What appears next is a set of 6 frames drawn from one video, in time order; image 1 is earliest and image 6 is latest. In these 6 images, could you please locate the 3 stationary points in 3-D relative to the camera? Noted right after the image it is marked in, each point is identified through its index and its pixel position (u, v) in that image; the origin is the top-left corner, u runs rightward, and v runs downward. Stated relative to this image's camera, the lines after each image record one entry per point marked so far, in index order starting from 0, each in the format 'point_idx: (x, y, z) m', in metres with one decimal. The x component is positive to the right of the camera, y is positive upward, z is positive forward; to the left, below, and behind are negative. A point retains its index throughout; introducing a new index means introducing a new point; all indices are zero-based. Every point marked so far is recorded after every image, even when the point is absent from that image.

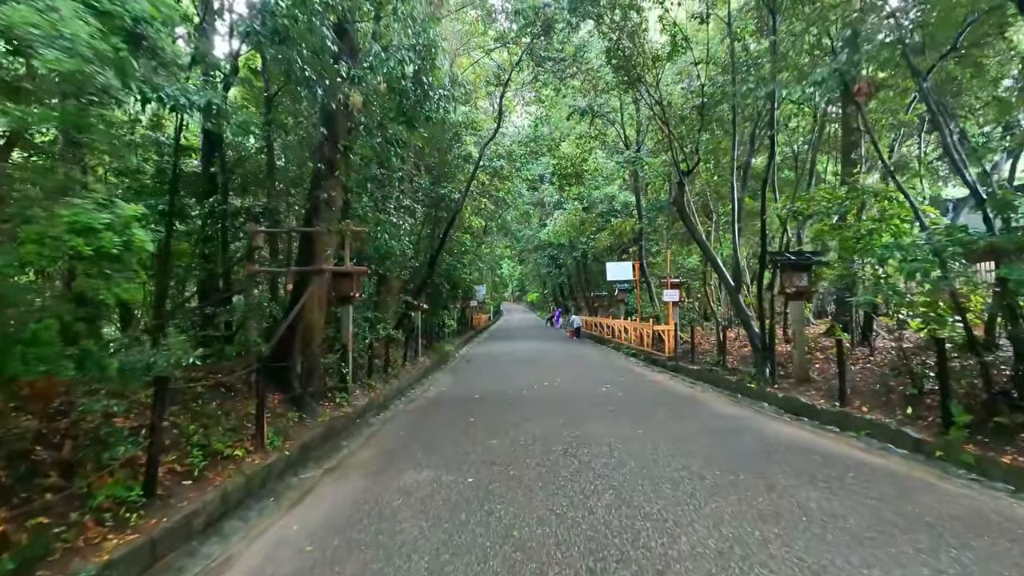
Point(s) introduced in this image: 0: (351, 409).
0: (-3.2, -2.4, +10.6) m
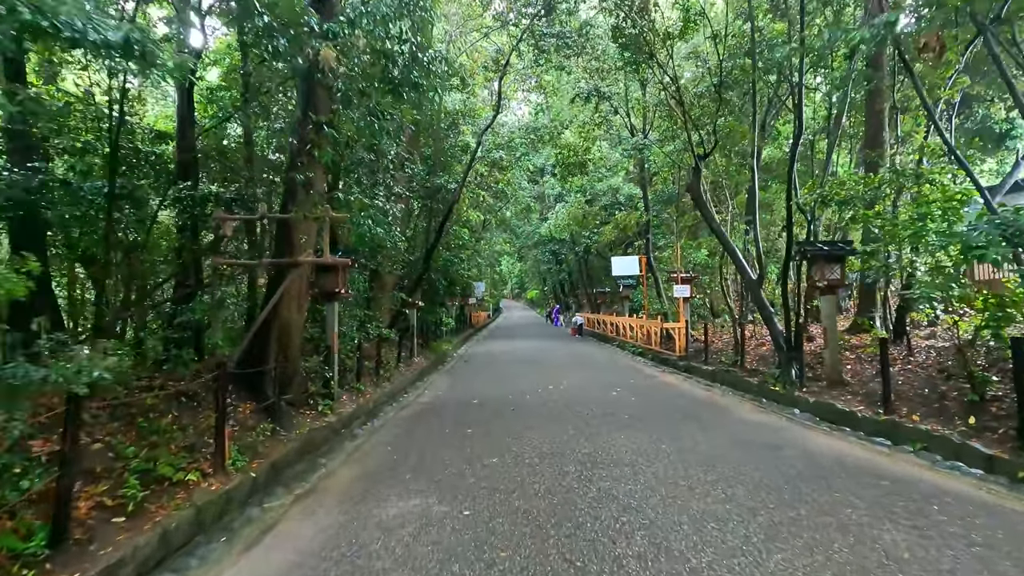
0: (-3.2, -2.3, +9.5) m
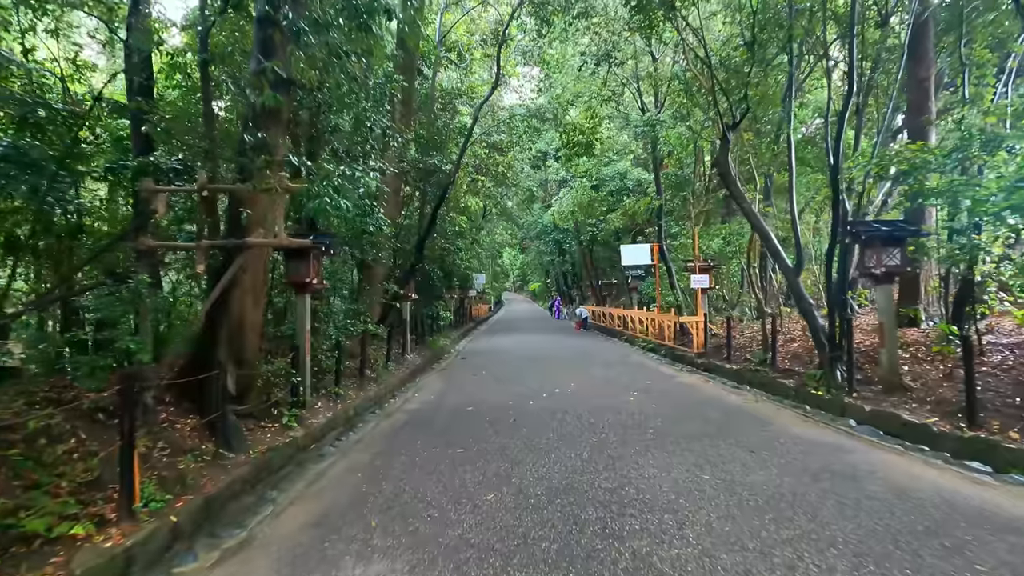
0: (-3.2, -2.2, +8.0) m
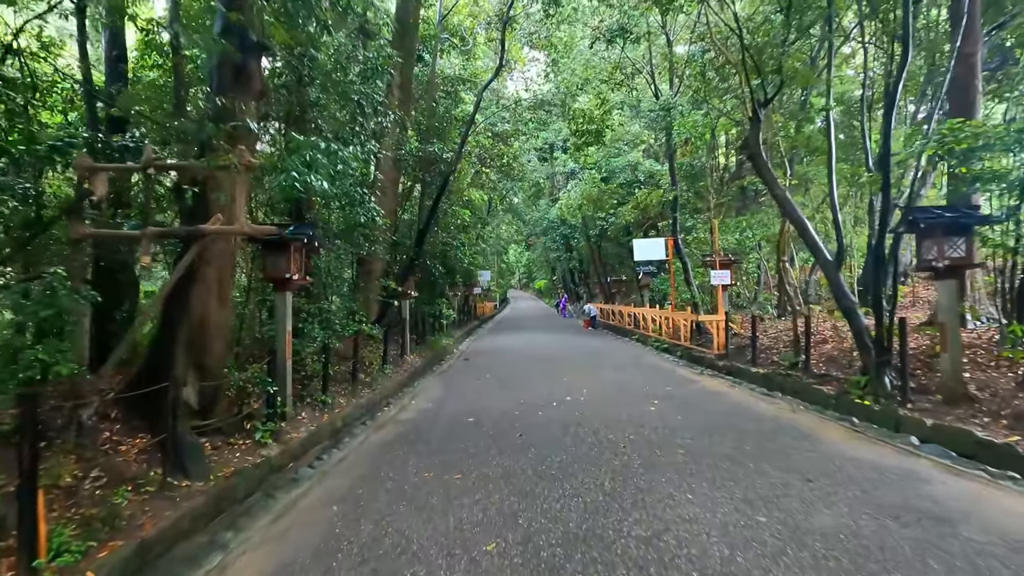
0: (-3.1, -2.1, +7.0) m
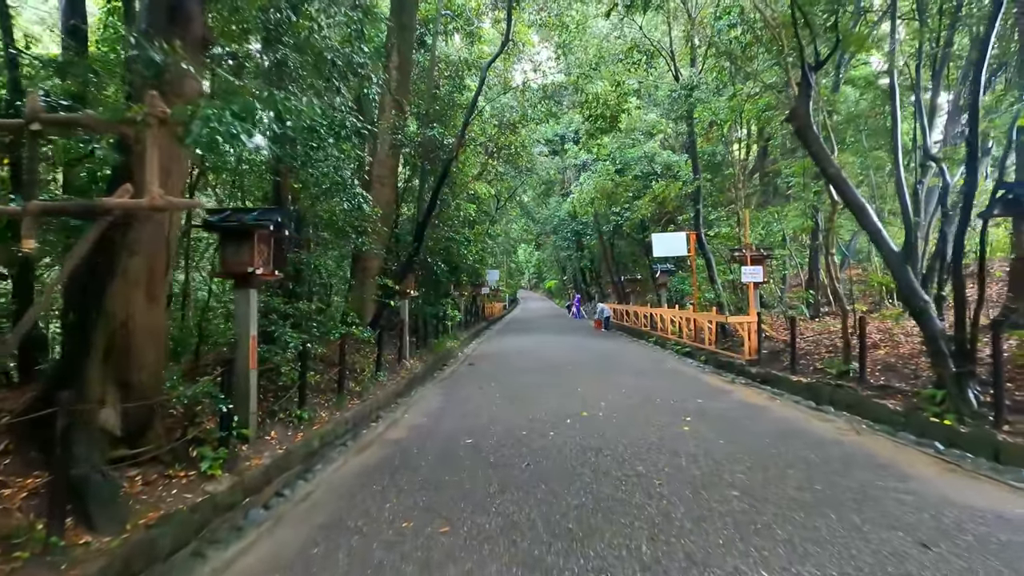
0: (-3.0, -2.1, +5.6) m
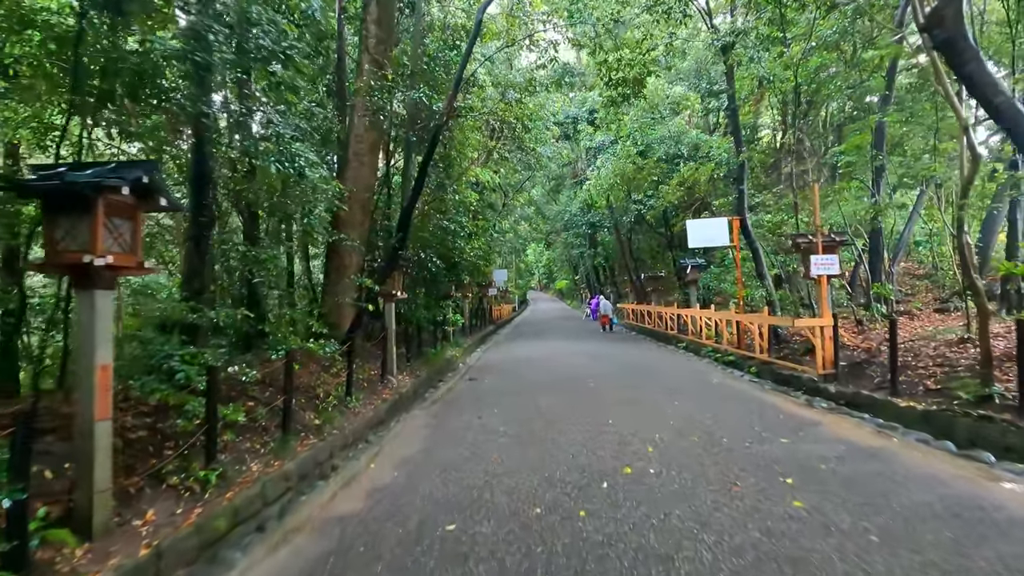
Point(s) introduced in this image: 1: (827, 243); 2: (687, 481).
0: (-3.0, -2.1, +2.9) m
1: (+7.0, +1.0, +11.8) m
2: (+1.8, -1.9, +5.3) m
